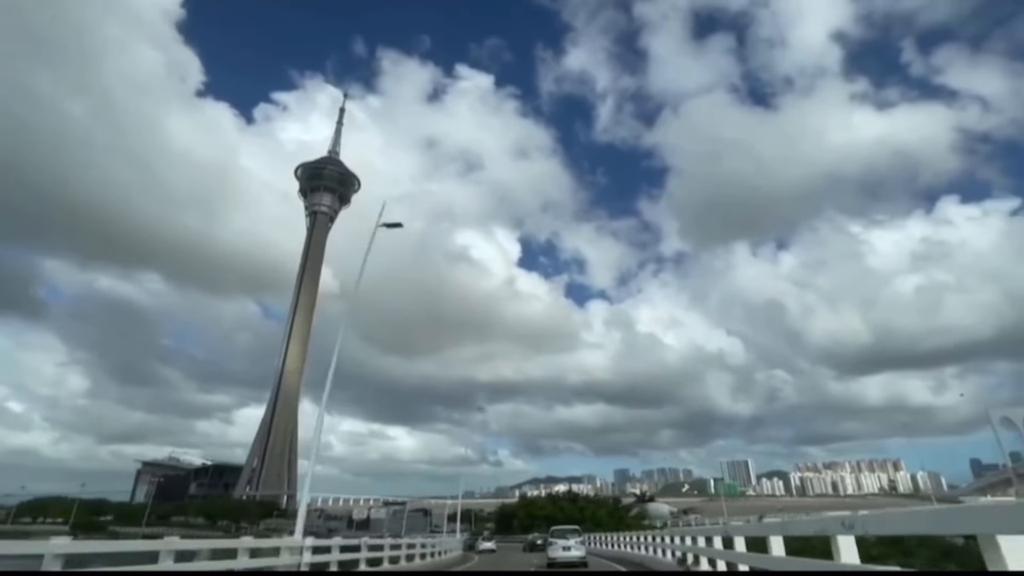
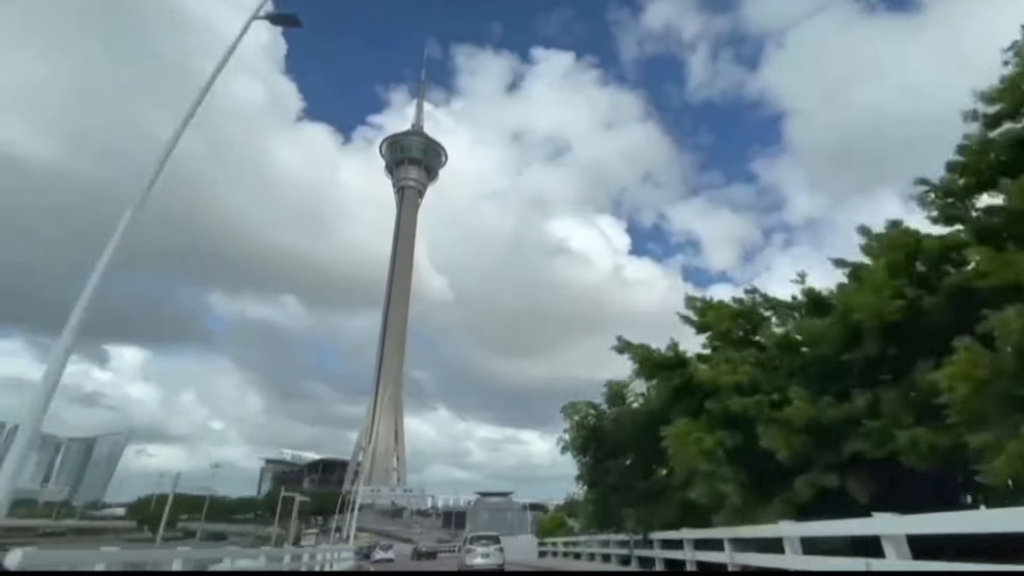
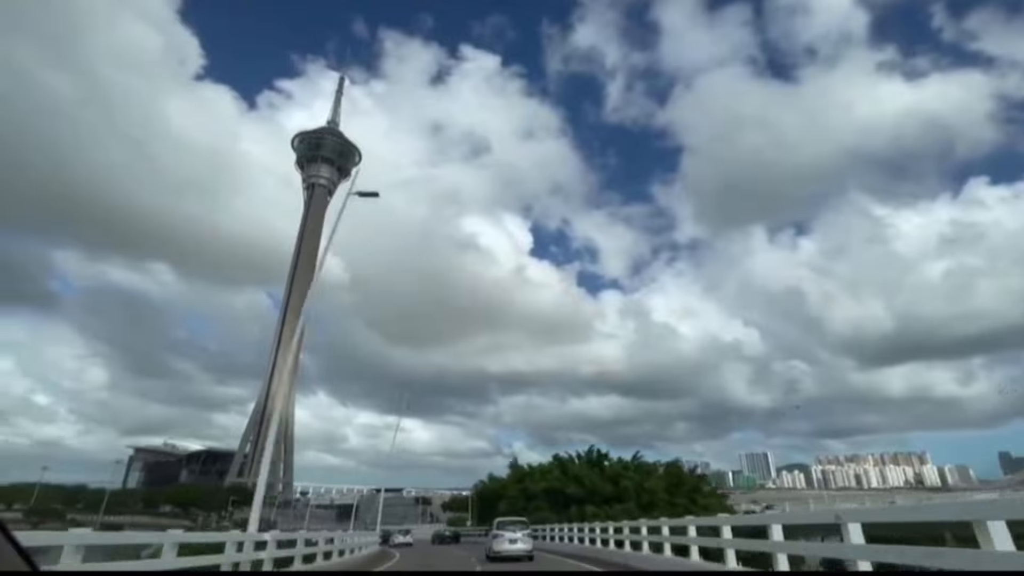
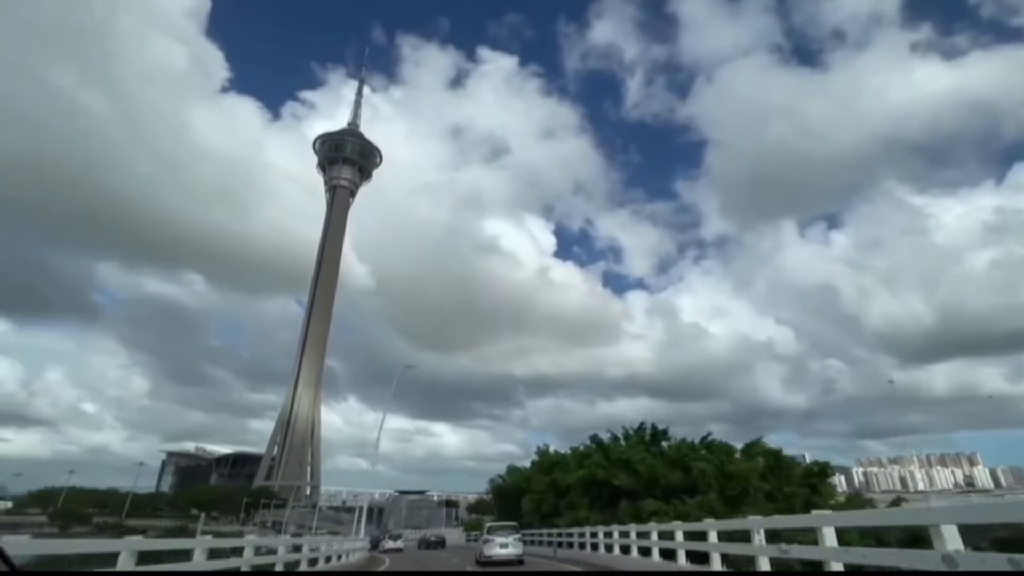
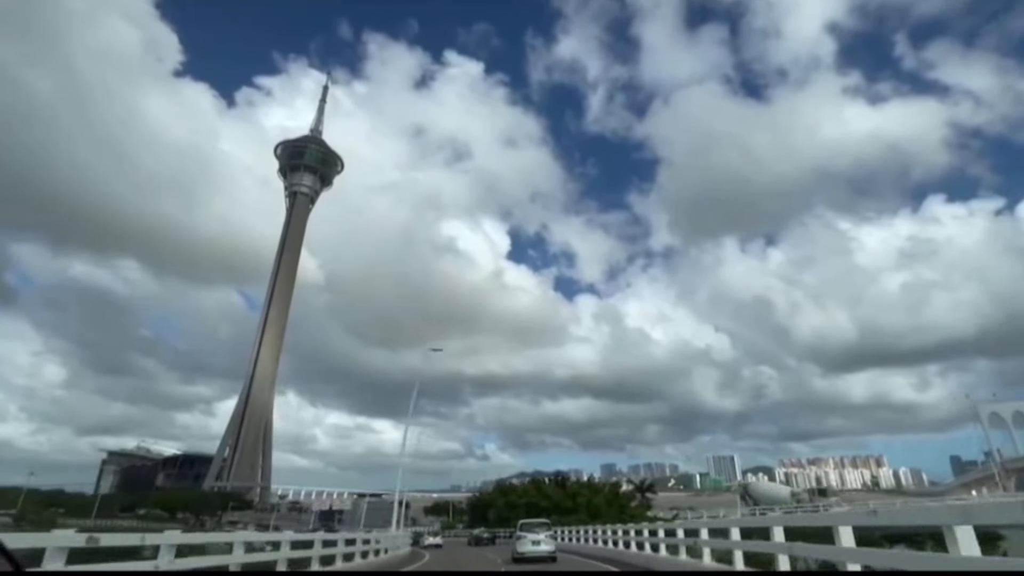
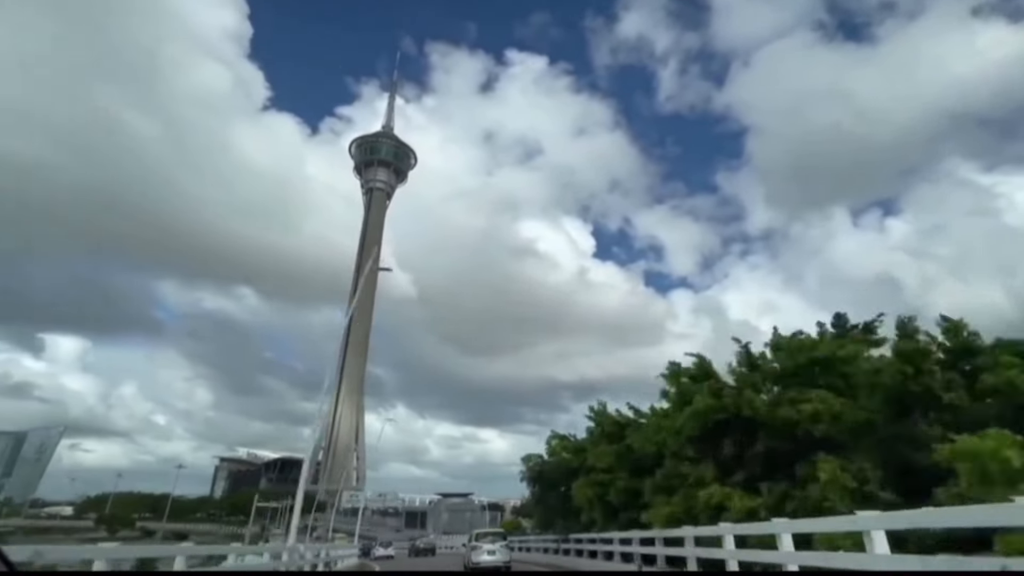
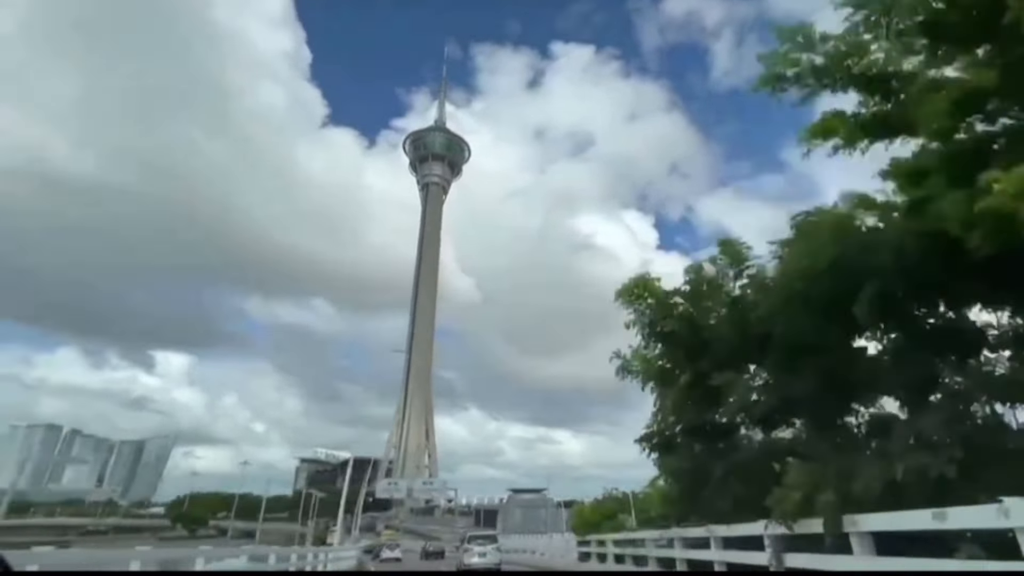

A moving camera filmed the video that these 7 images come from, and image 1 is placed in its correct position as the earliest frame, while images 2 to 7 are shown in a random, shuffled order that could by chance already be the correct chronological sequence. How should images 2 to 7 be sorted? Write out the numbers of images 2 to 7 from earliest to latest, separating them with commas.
5, 3, 4, 6, 2, 7
